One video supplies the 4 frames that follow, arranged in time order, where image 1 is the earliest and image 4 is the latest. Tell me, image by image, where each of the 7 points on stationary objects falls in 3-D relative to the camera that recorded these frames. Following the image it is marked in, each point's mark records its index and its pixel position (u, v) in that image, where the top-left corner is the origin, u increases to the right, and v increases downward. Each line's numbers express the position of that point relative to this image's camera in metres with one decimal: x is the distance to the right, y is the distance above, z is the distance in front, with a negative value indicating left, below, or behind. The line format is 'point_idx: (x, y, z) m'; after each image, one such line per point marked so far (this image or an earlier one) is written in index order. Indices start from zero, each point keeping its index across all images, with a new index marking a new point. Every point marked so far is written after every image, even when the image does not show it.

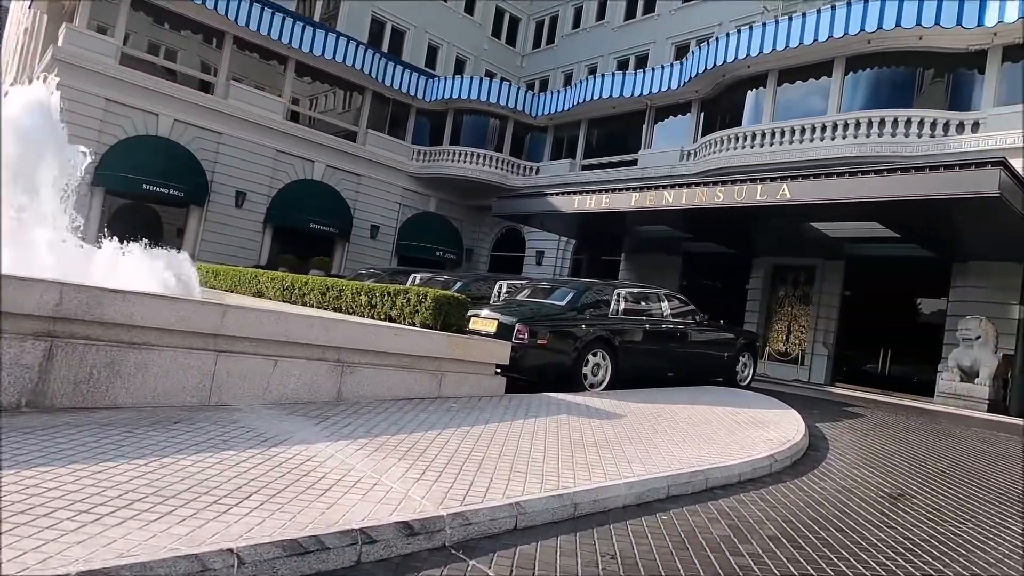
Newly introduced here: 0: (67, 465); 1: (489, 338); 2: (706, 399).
0: (-2.1, -0.8, +3.2) m
1: (-0.2, -0.5, +6.8) m
2: (+2.2, -1.3, +7.7) m
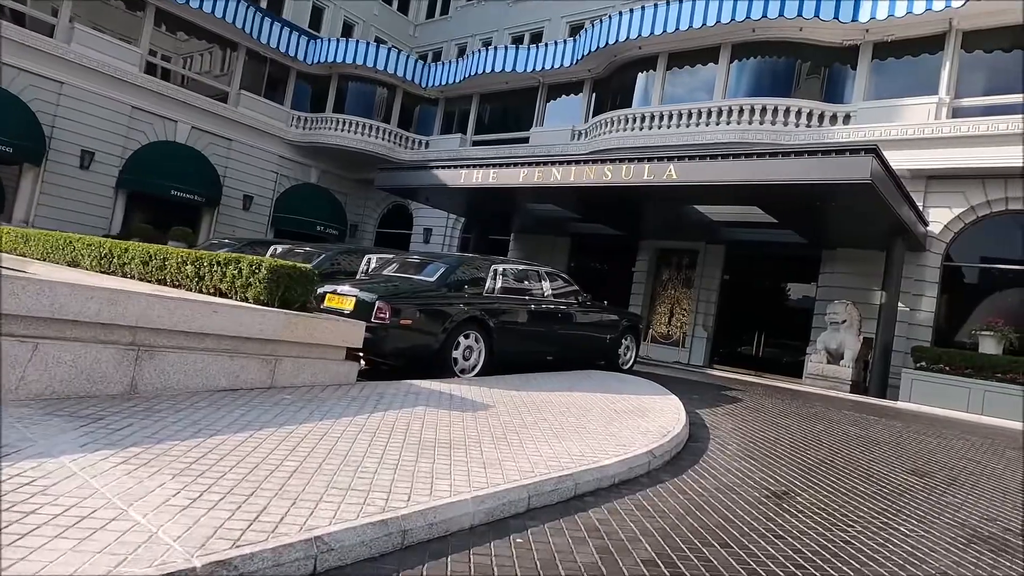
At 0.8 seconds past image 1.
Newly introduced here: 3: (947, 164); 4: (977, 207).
0: (-2.8, -0.6, +2.0) m
1: (-1.5, -0.3, +5.8) m
2: (+0.8, -1.0, +7.1) m
3: (+9.8, +2.8, +15.0) m
4: (+10.5, +1.8, +15.1) m
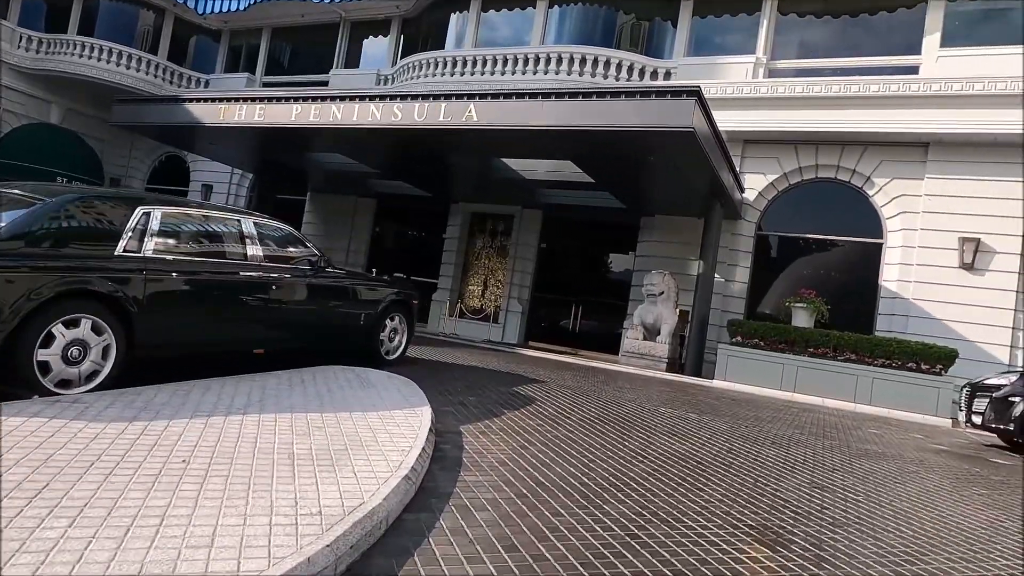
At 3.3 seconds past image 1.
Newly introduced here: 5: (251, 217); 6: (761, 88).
0: (-3.7, -0.6, -1.3) m
1: (-3.4, 0.0, +2.7) m
2: (-1.5, -0.7, +4.6) m
3: (+5.4, +3.4, +14.2) m
4: (+6.0, +2.5, +14.5) m
5: (-2.2, +0.6, +6.0) m
6: (+5.3, +4.3, +14.3) m
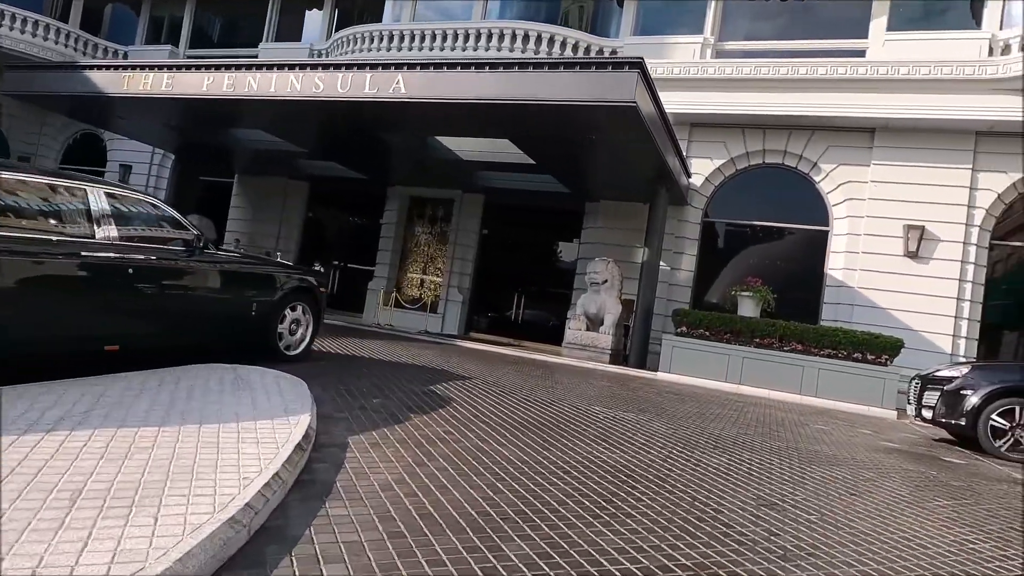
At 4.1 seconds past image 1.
0: (-3.9, -0.6, -2.3) m
1: (-3.9, 0.0, +1.7) m
2: (-2.1, -0.6, +3.7) m
3: (+4.1, +3.7, +13.7) m
4: (+4.7, +2.7, +14.1) m
5: (-2.9, +0.7, +5.0) m
6: (+4.1, +4.5, +13.8) m
